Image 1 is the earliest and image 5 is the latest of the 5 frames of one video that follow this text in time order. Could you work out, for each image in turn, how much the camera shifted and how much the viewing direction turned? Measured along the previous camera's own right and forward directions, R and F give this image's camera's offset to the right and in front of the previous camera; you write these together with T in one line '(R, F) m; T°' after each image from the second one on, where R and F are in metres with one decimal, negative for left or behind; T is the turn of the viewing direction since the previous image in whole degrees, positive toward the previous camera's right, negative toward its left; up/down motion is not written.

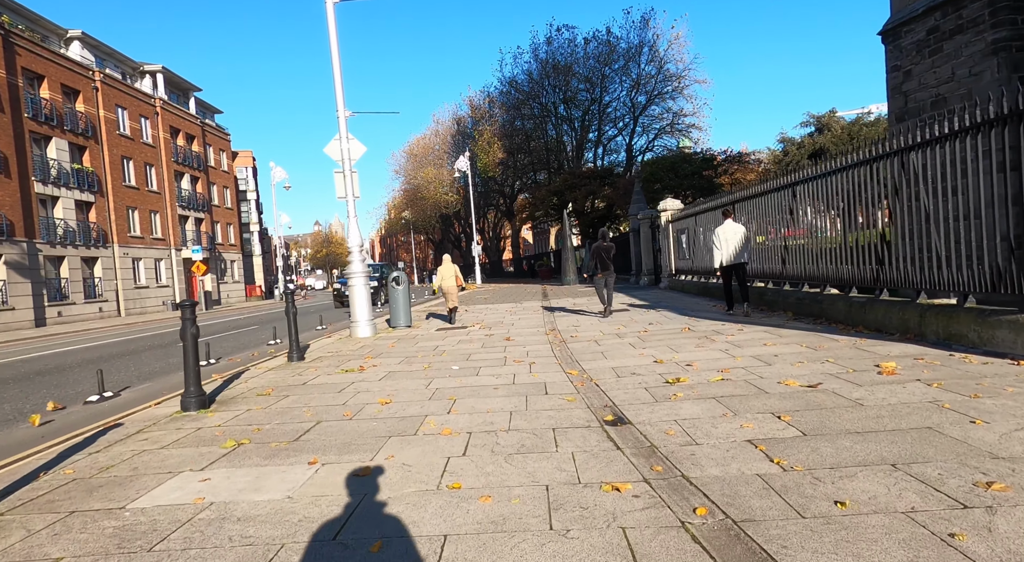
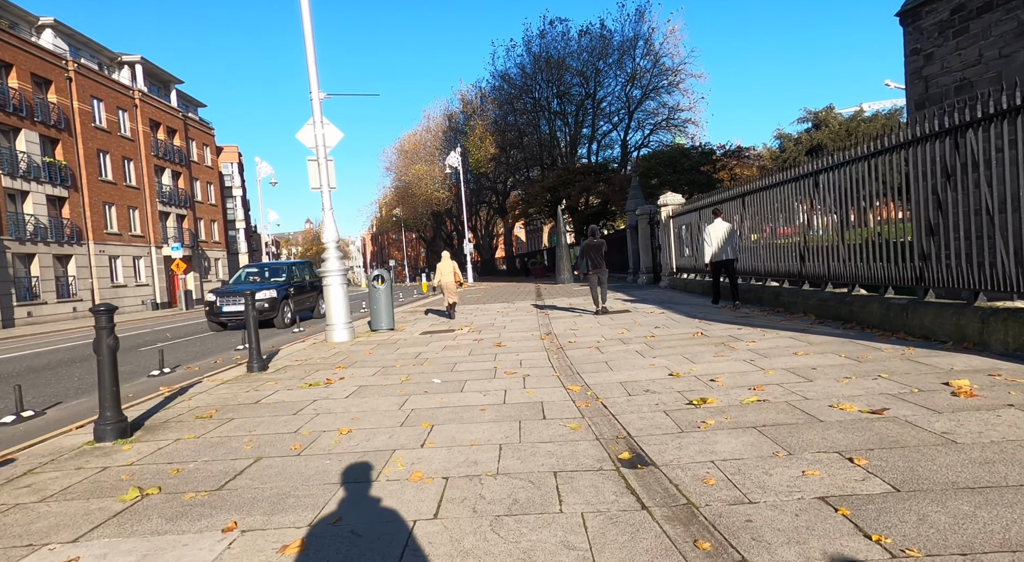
(0.0, +1.1) m; +1°
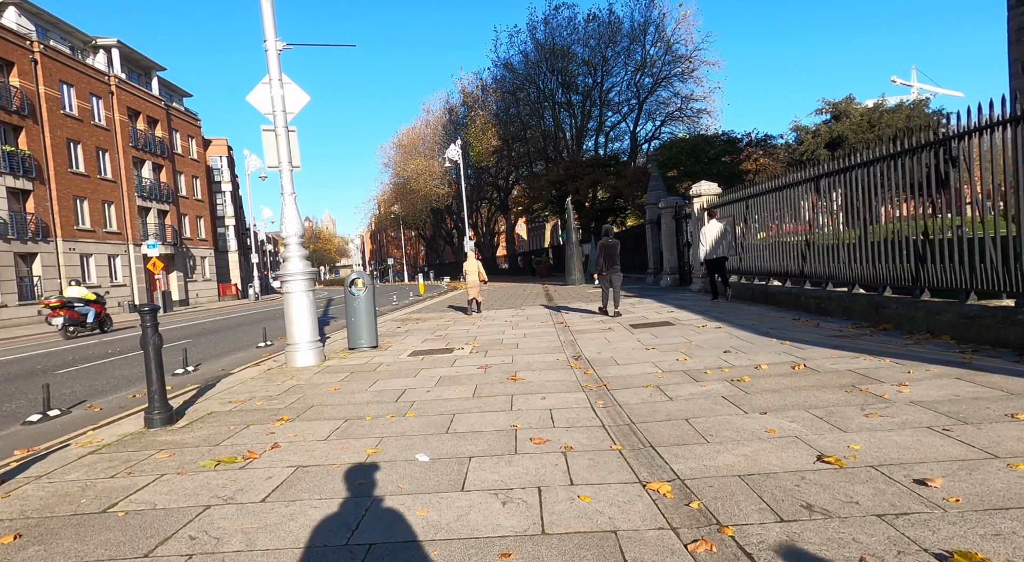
(-0.2, +2.6) m; 0°
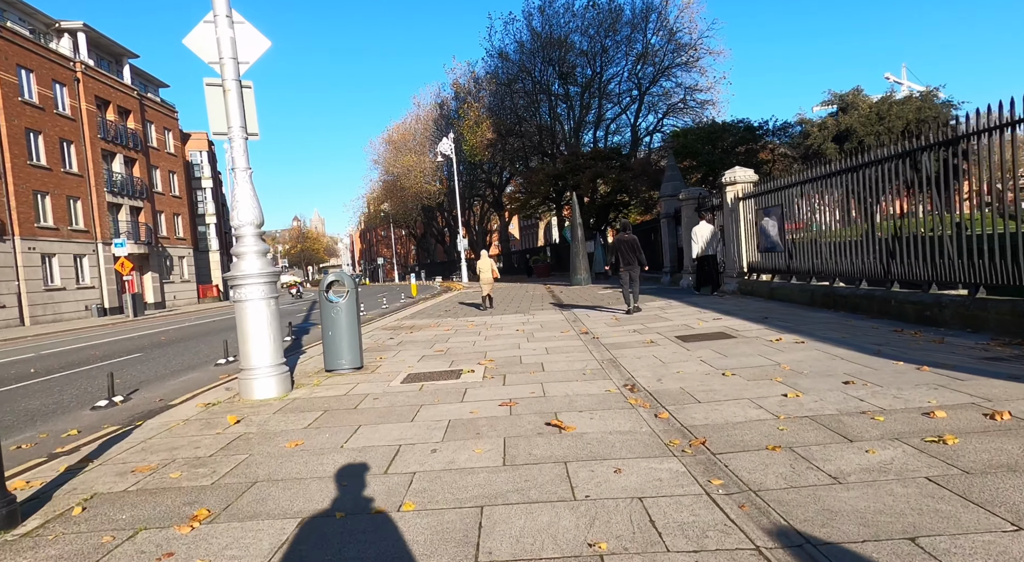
(-0.4, +2.1) m; +1°
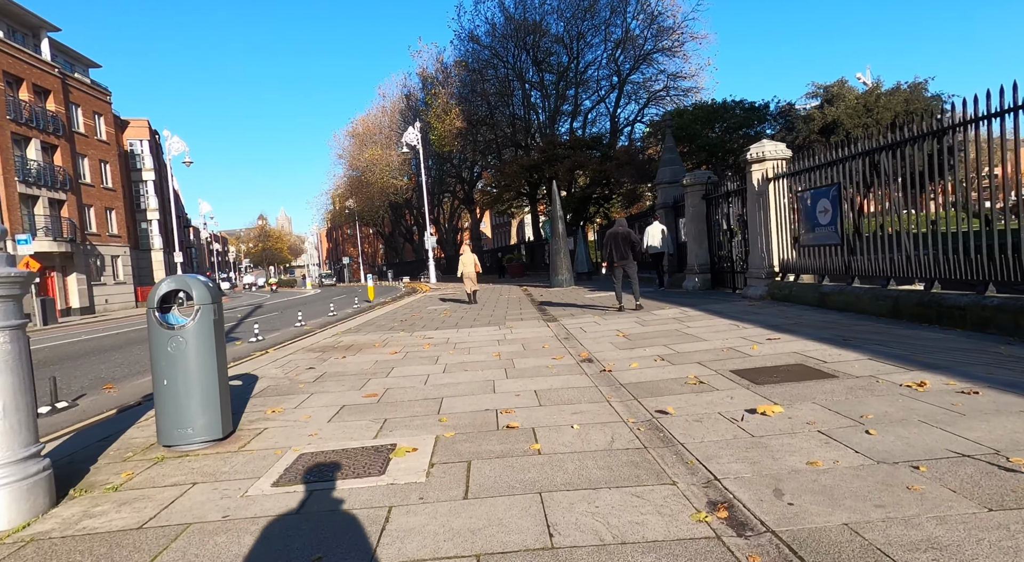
(0.0, +3.2) m; +3°
